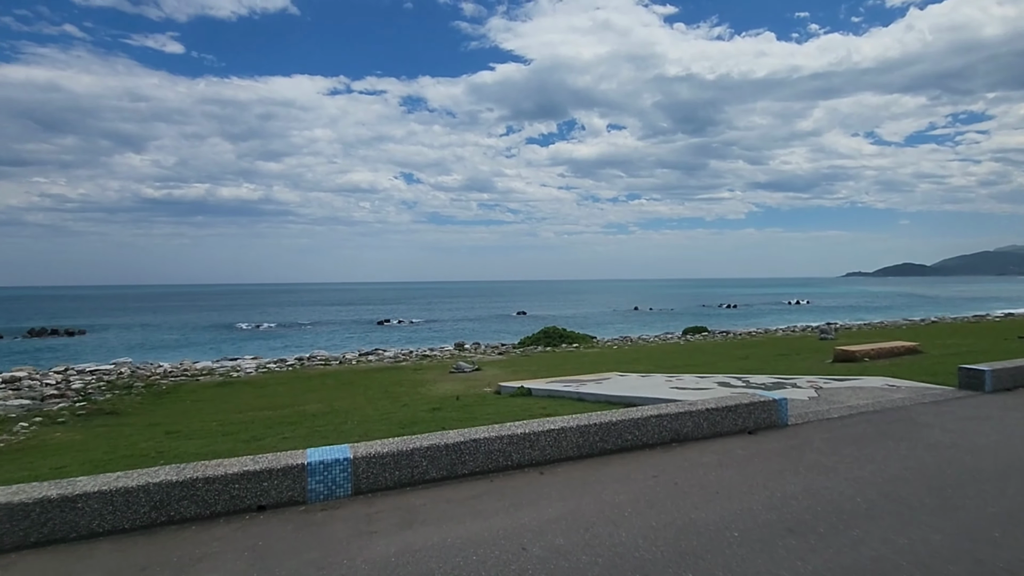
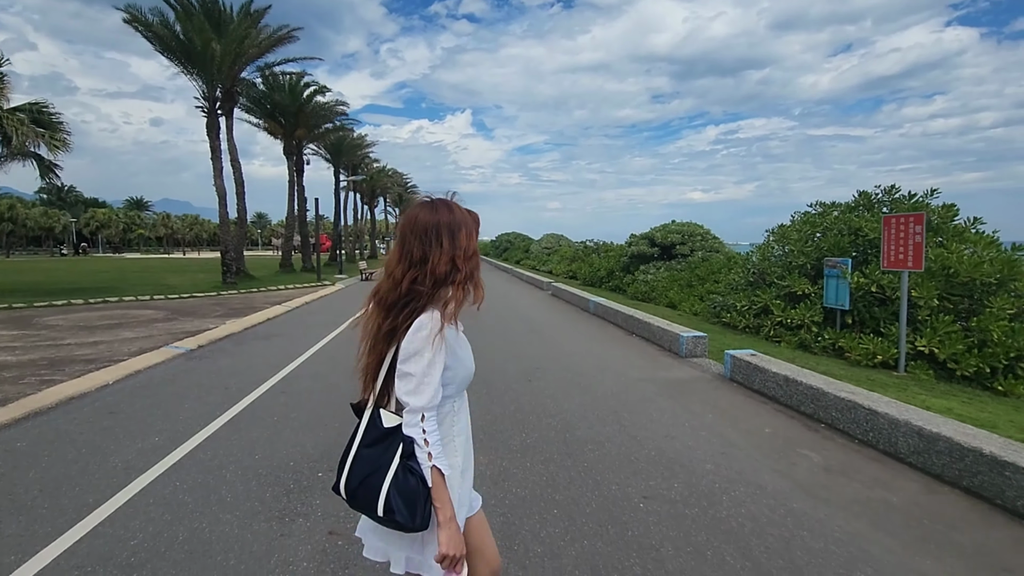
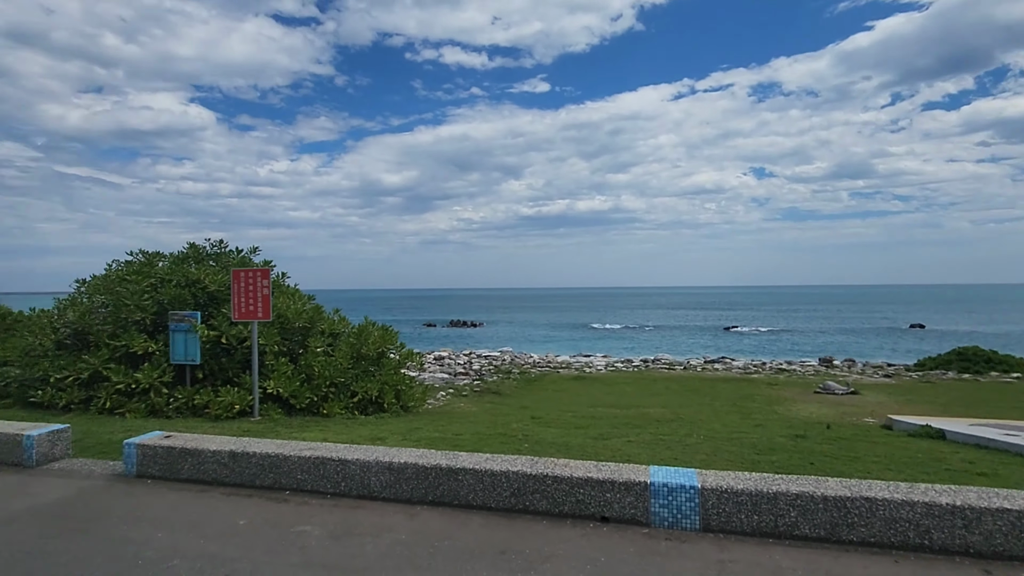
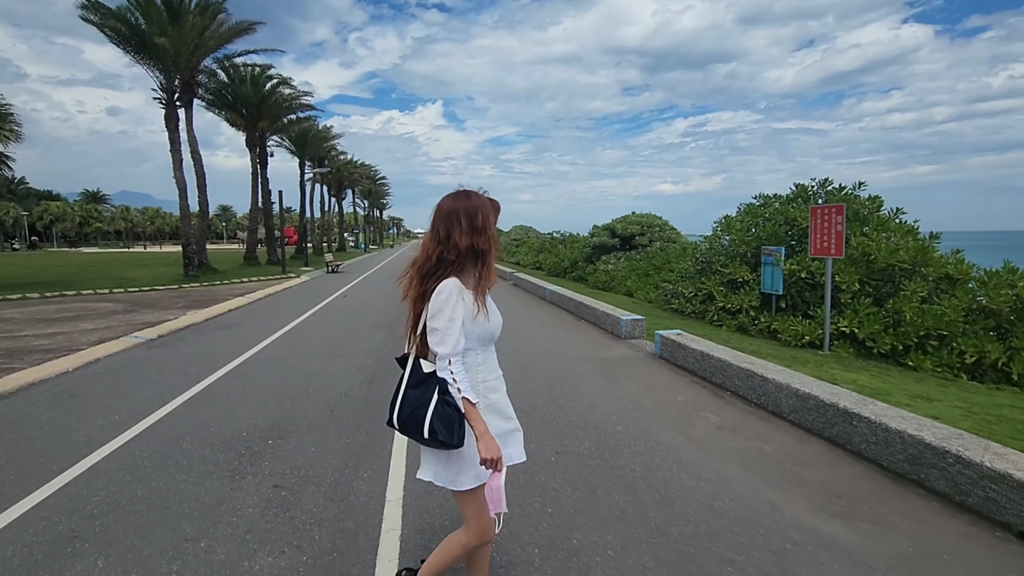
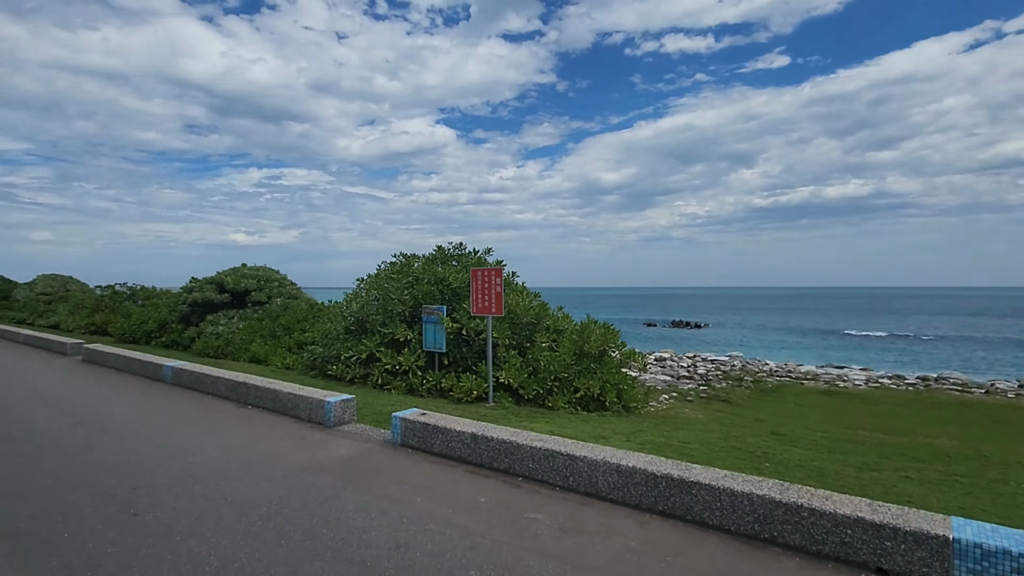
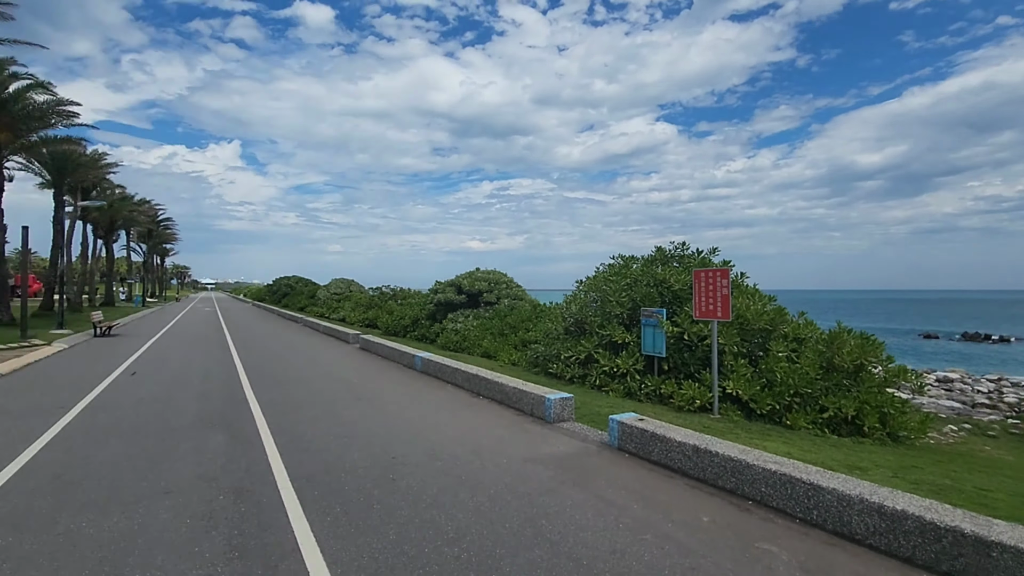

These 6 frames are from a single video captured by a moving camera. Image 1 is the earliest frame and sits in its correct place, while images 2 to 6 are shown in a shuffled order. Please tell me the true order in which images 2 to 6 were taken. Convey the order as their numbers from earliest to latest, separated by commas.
3, 5, 6, 2, 4
